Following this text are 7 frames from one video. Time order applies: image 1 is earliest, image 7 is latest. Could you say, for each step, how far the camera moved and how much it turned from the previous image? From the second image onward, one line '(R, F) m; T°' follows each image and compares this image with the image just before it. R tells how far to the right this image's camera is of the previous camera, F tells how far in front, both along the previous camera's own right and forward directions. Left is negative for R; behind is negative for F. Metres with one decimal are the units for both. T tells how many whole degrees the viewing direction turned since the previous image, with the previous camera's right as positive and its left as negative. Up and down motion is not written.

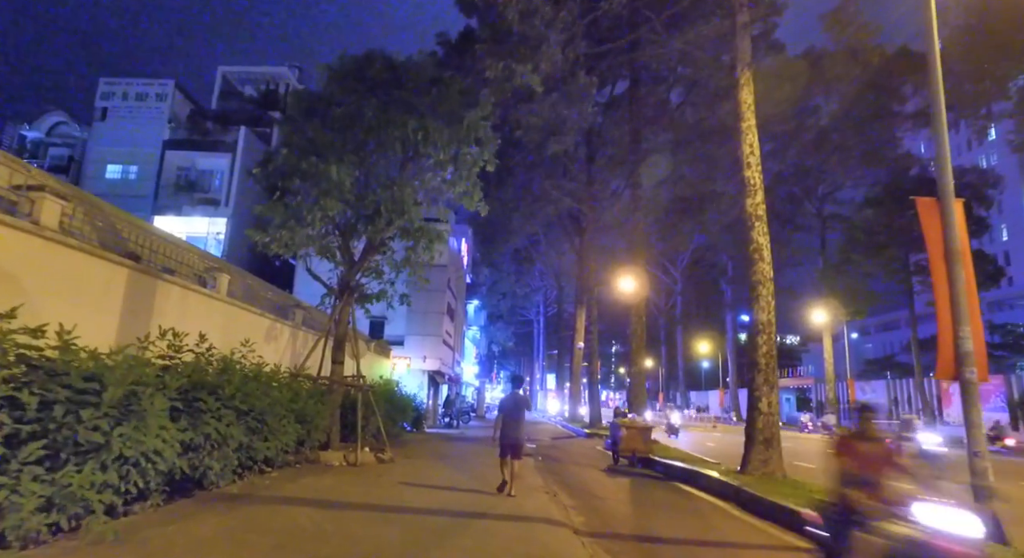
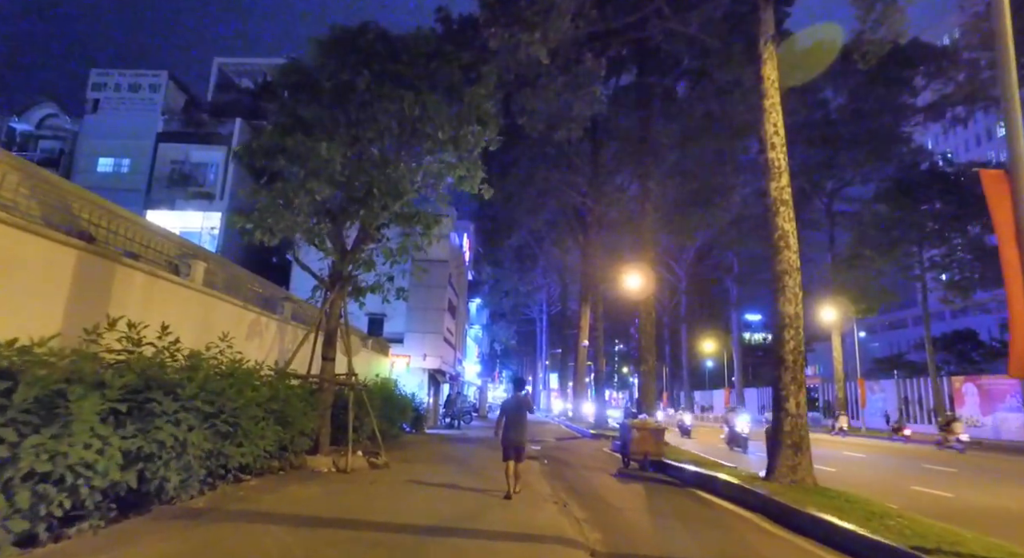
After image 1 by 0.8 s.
(0.0, +0.9) m; 0°
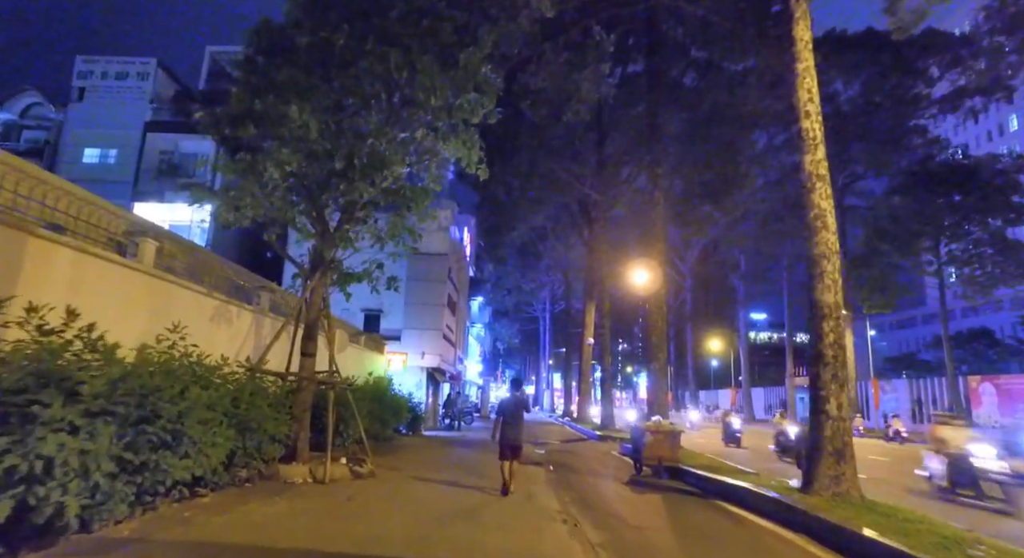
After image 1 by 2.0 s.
(0.0, +1.2) m; 0°
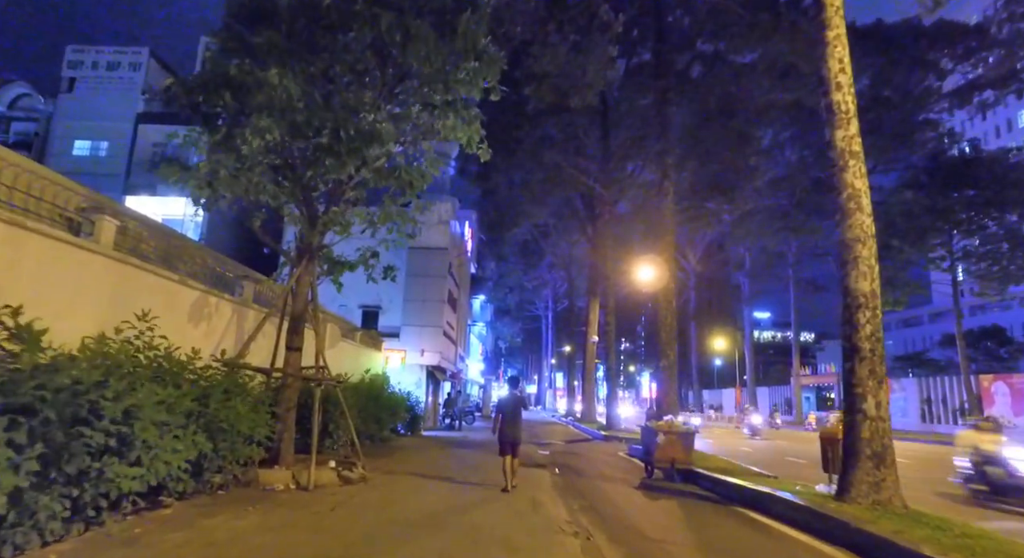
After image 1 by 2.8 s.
(0.0, +0.8) m; 0°
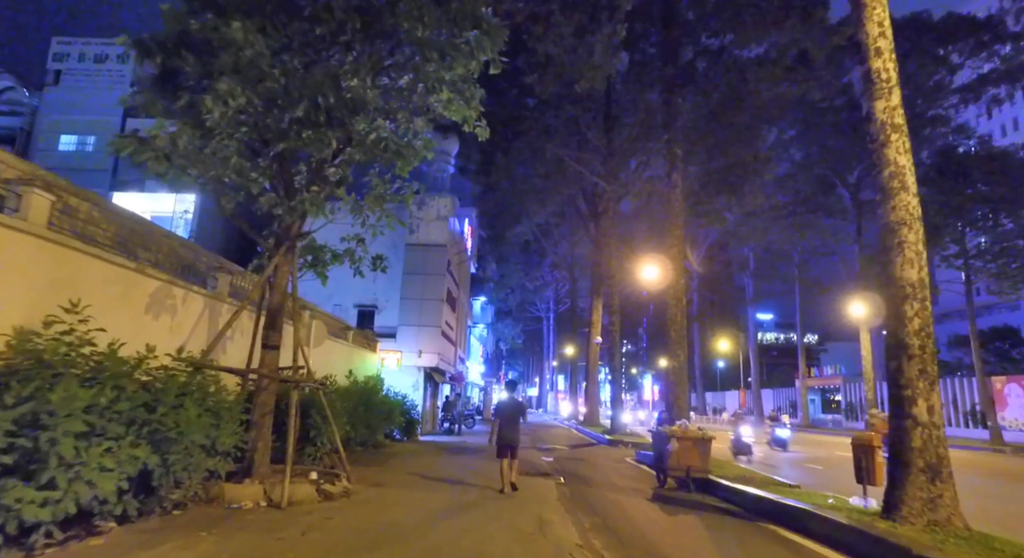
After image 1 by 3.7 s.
(0.0, +0.9) m; 0°
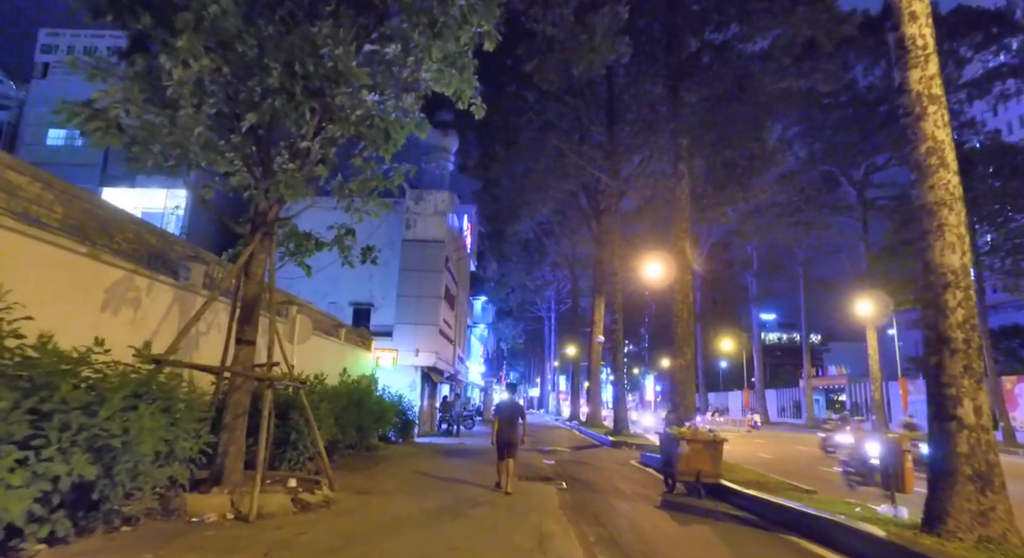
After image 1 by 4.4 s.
(0.0, +0.7) m; 0°
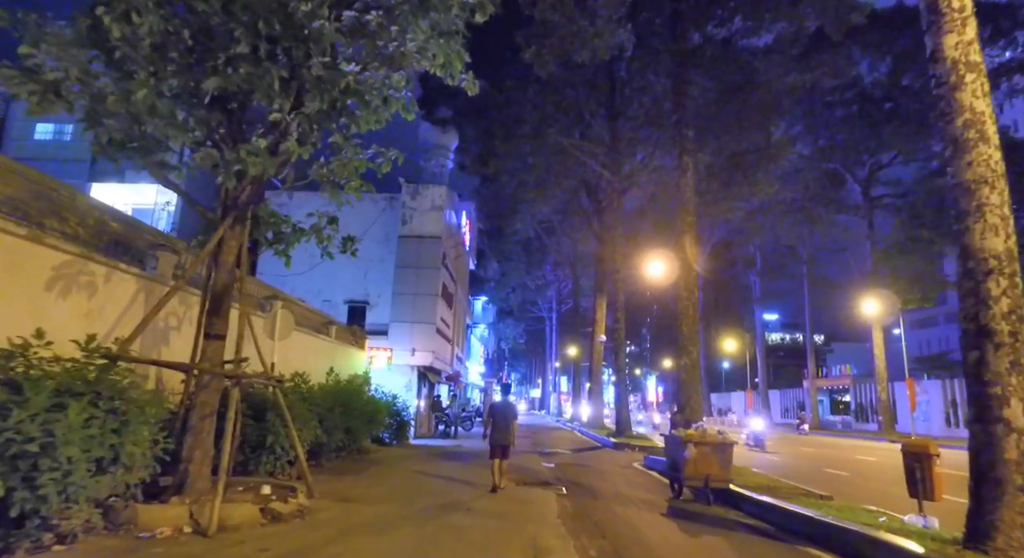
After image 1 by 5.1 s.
(+0.1, +0.6) m; 0°
